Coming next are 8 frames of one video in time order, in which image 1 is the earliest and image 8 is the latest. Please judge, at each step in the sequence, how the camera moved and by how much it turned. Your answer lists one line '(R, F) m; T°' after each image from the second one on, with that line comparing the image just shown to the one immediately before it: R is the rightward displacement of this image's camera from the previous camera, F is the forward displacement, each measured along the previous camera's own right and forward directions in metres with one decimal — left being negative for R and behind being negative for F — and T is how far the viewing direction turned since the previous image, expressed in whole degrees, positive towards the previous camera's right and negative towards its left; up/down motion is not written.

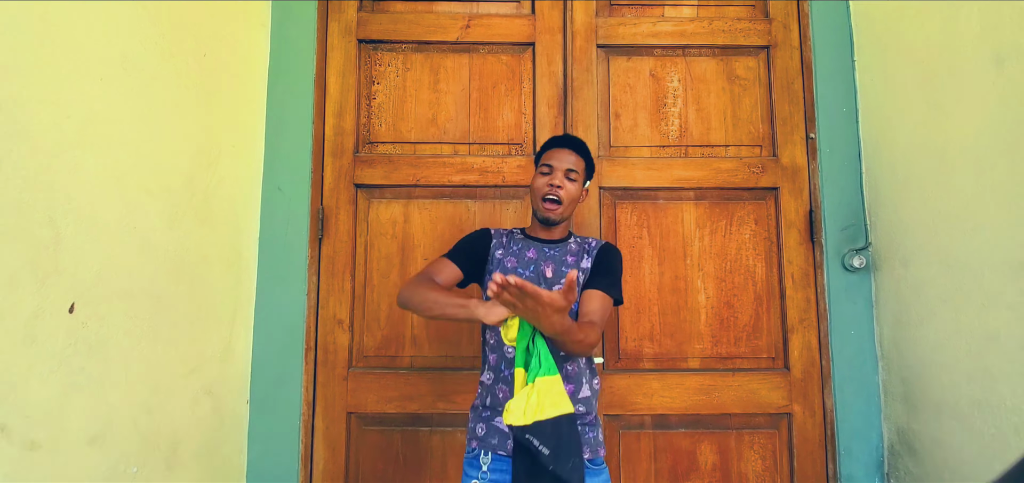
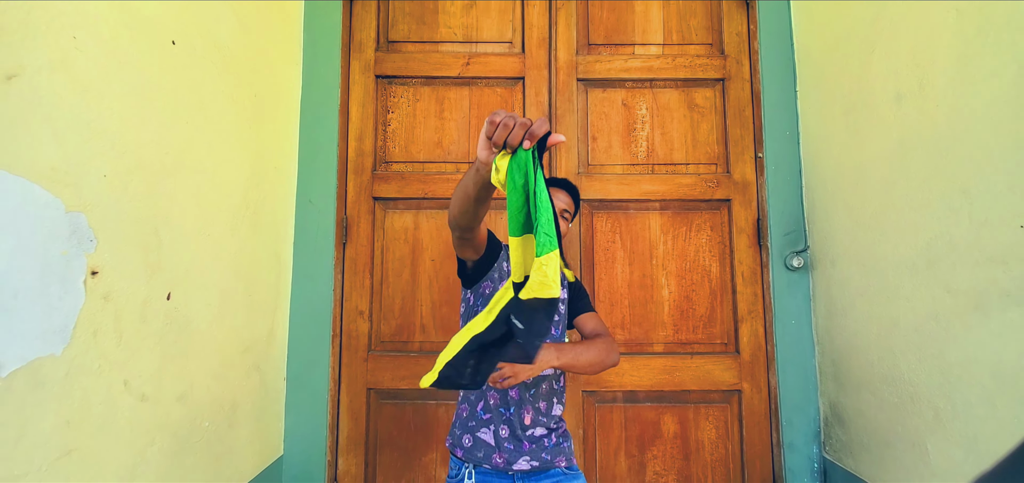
(0.0, -0.3) m; -1°
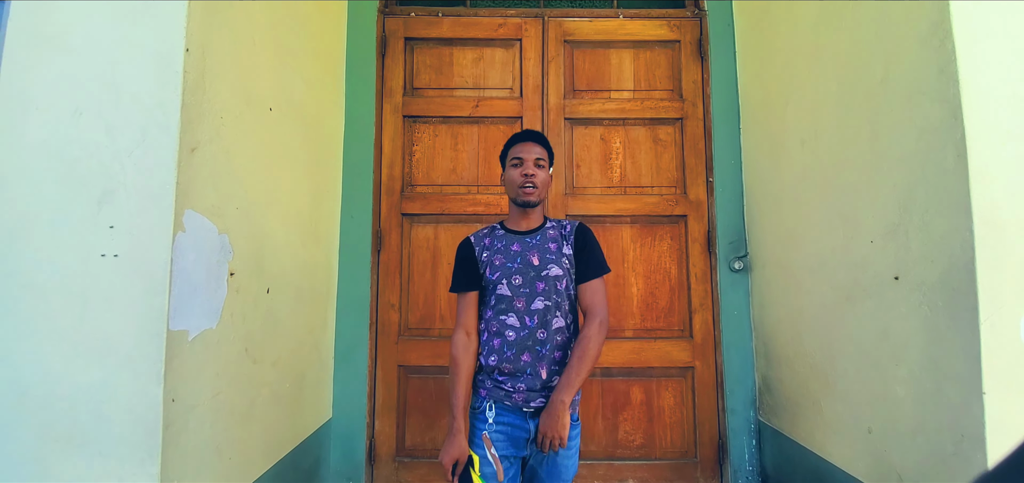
(0.0, -0.4) m; 0°
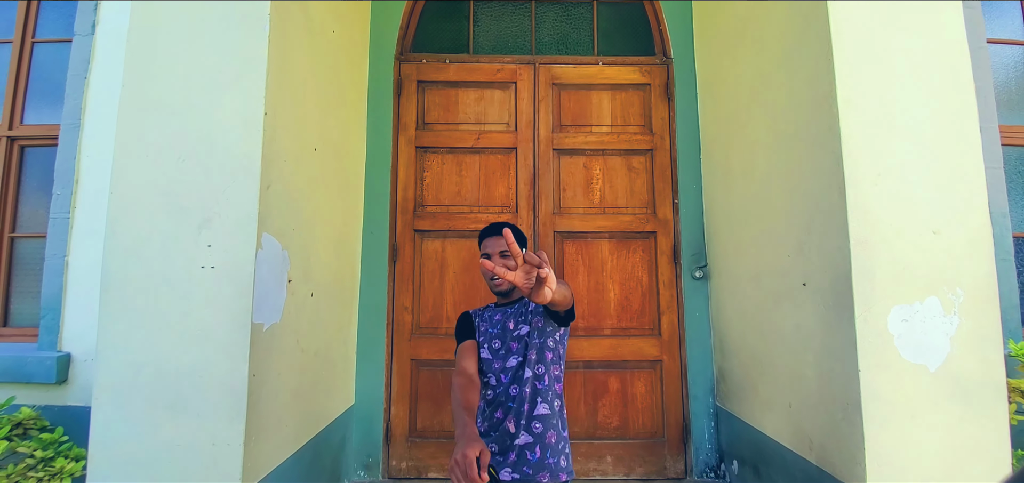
(0.0, -0.4) m; 0°
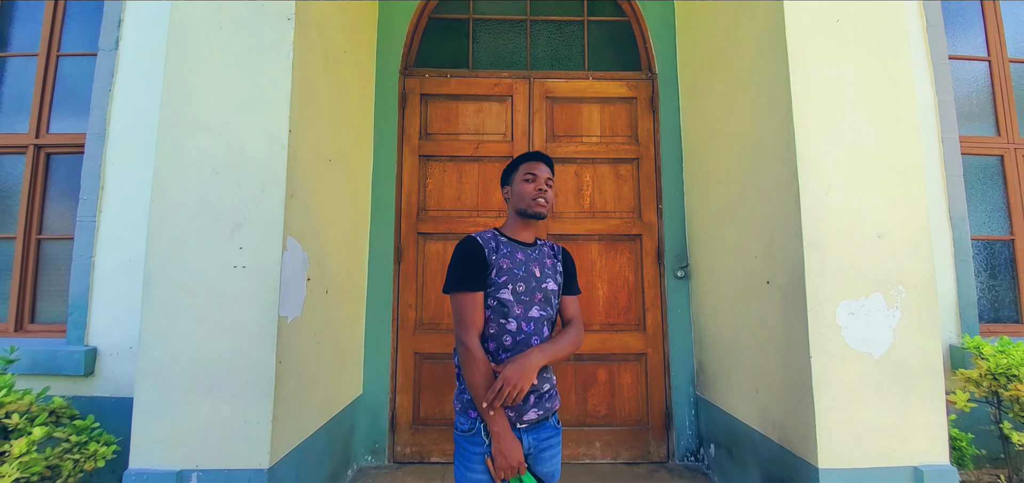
(0.0, -0.2) m; 0°
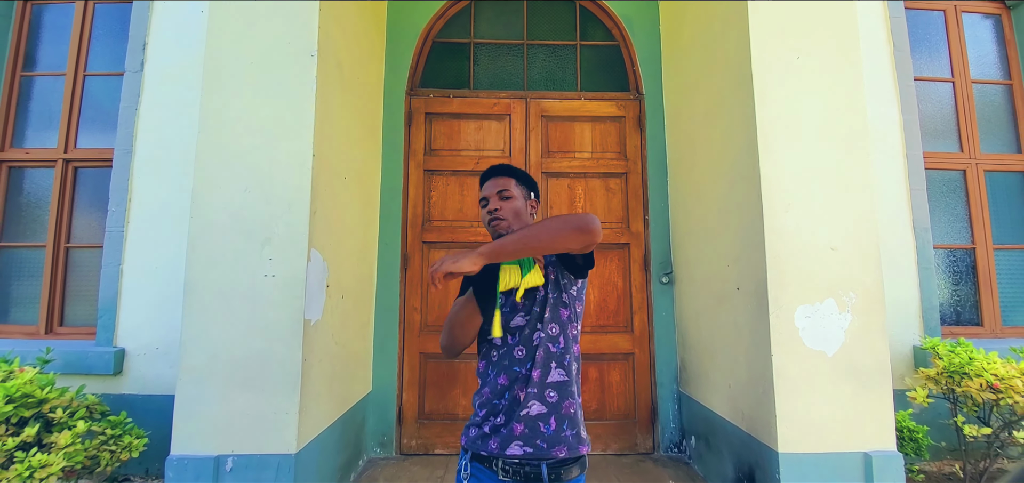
(0.0, -0.2) m; 0°
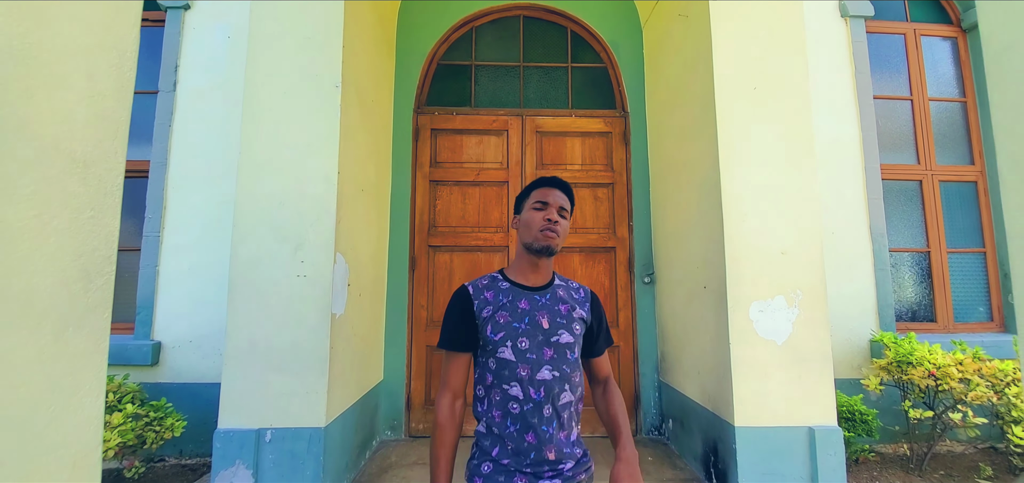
(0.0, -0.3) m; 0°
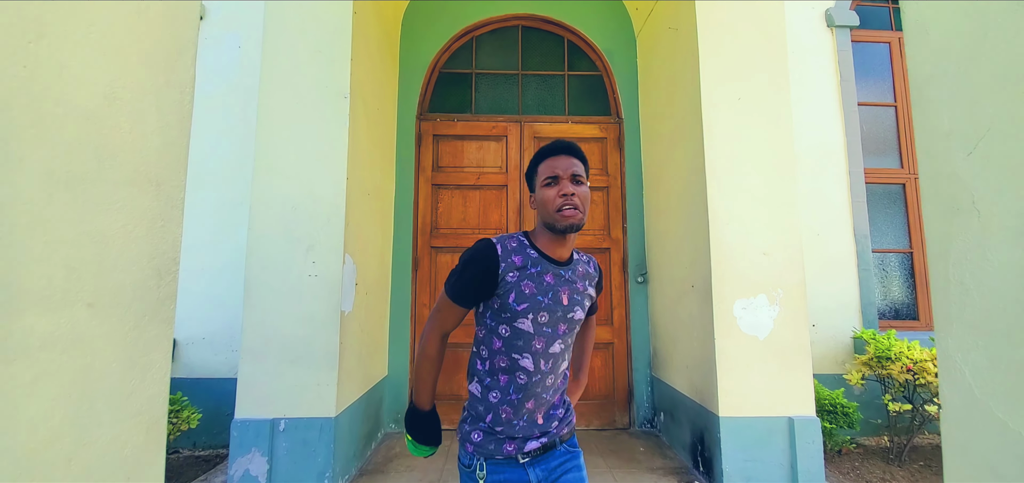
(0.0, -0.2) m; 0°
